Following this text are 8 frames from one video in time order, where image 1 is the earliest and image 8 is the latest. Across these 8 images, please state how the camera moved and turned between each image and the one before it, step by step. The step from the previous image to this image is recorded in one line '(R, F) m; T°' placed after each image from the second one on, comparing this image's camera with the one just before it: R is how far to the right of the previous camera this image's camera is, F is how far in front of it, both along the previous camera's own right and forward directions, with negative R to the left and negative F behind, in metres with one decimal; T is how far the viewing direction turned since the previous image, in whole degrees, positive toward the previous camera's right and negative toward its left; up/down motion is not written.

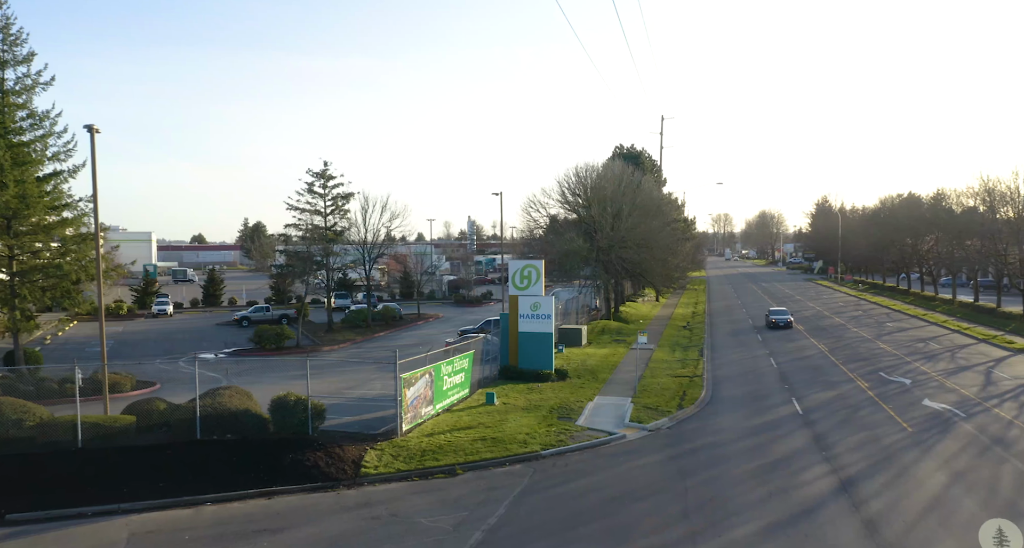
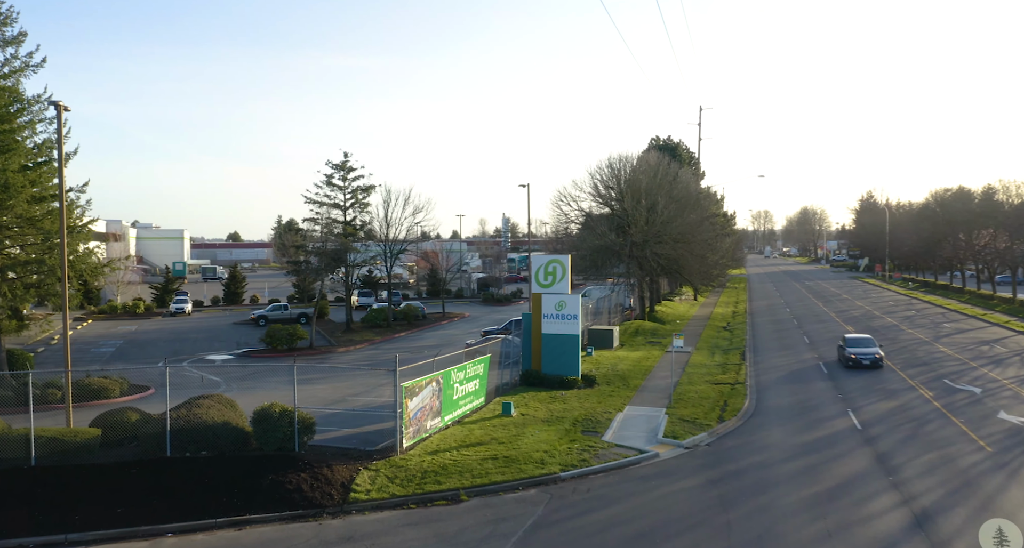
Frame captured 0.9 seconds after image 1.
(+0.4, +2.3) m; -3°
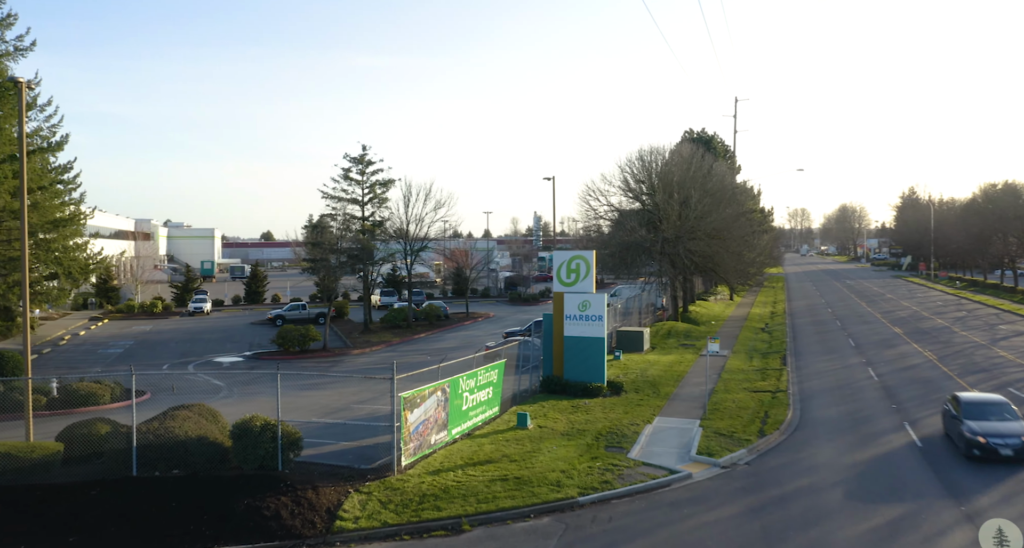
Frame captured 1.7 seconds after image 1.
(+0.4, +1.9) m; -2°
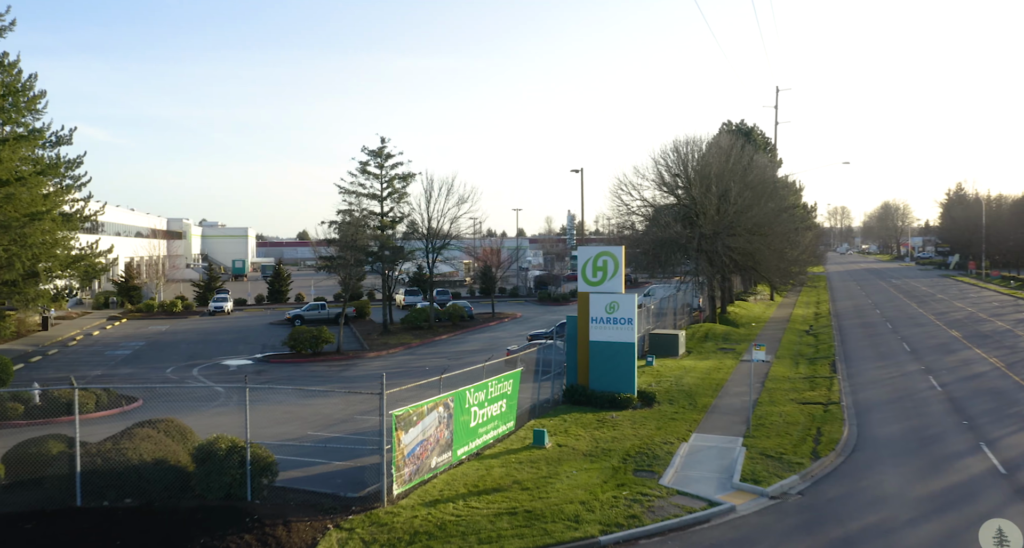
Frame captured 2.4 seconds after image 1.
(+0.4, +2.1) m; -3°
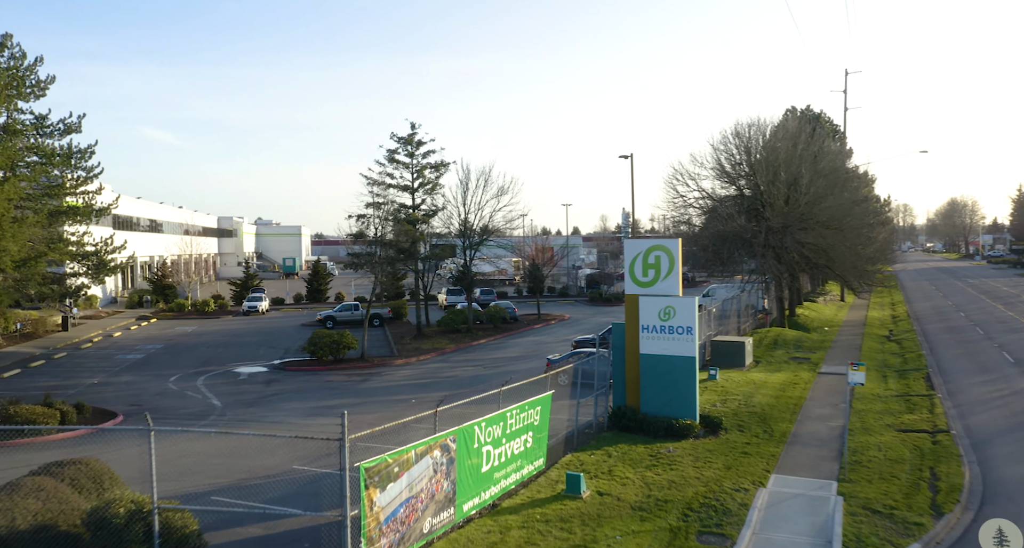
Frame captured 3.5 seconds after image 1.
(+0.5, +3.4) m; -4°
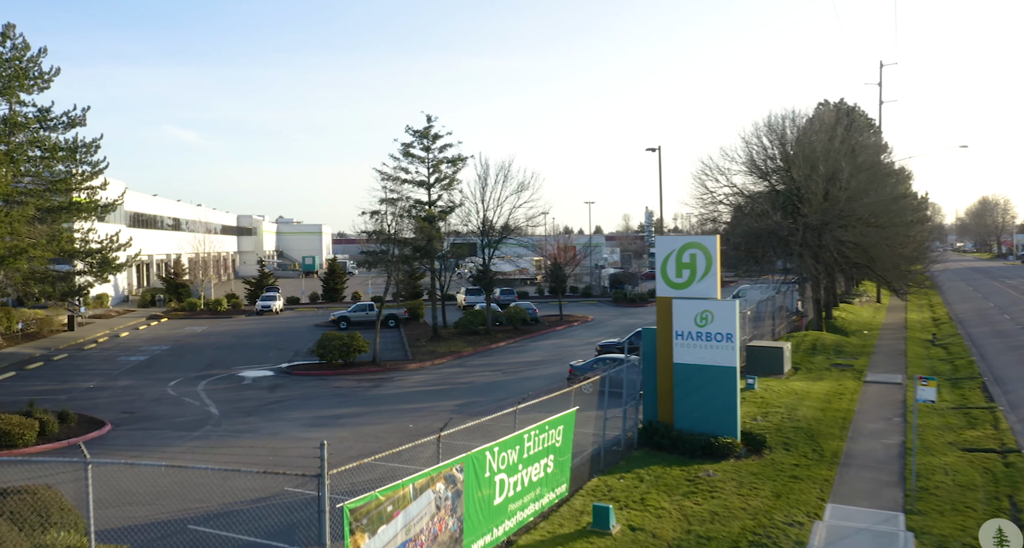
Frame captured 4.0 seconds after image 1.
(0.0, +1.6) m; -2°
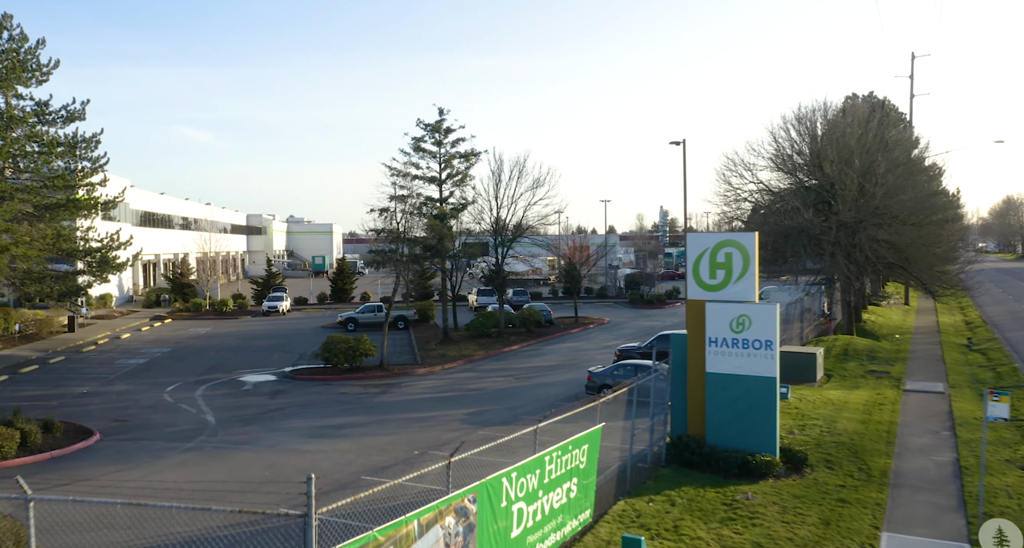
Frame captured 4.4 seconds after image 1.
(-0.1, +1.2) m; -1°
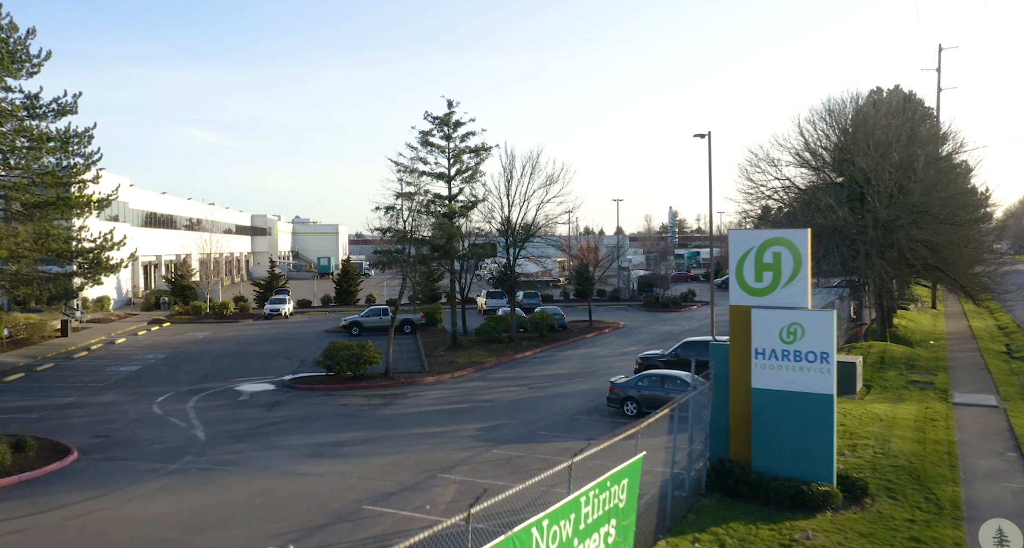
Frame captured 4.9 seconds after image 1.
(-0.2, +1.5) m; 0°
